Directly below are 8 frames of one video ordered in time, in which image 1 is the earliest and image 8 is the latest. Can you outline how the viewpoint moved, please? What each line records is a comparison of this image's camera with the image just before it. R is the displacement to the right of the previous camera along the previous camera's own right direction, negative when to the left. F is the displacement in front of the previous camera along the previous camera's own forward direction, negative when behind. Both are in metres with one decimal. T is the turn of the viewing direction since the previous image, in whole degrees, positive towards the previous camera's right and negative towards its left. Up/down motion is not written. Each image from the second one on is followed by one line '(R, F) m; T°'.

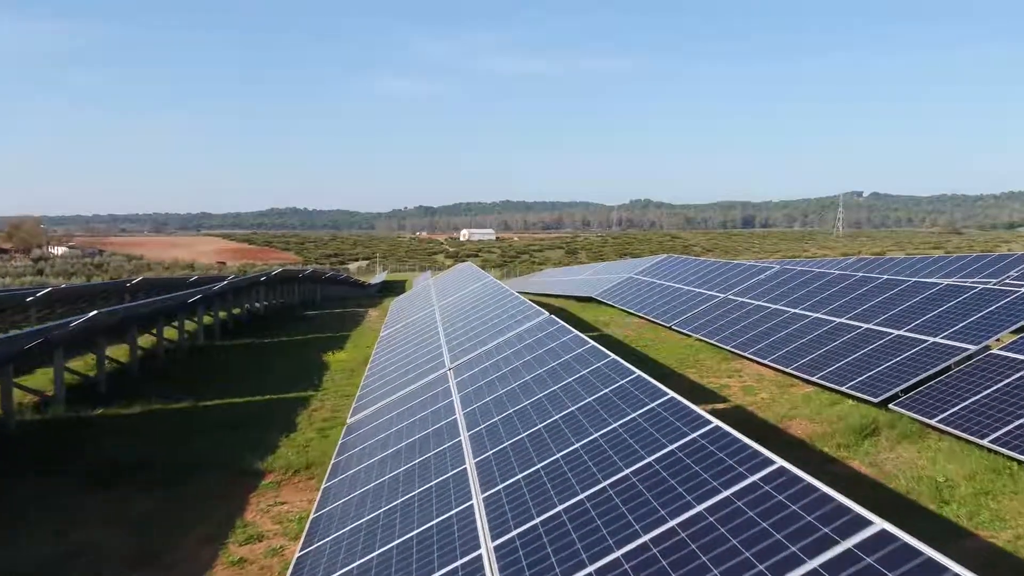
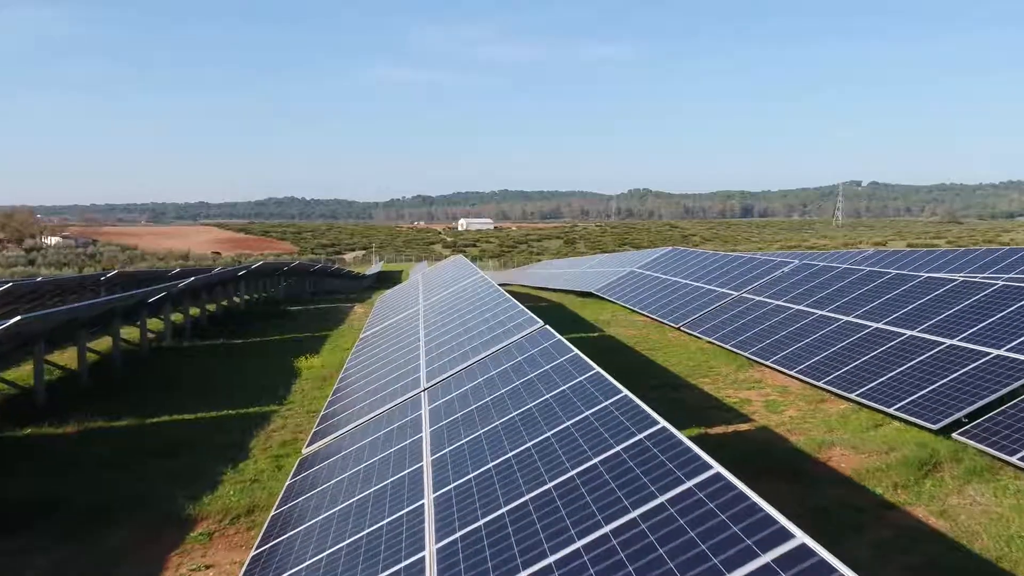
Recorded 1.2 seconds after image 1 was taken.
(+0.1, +2.1) m; 0°
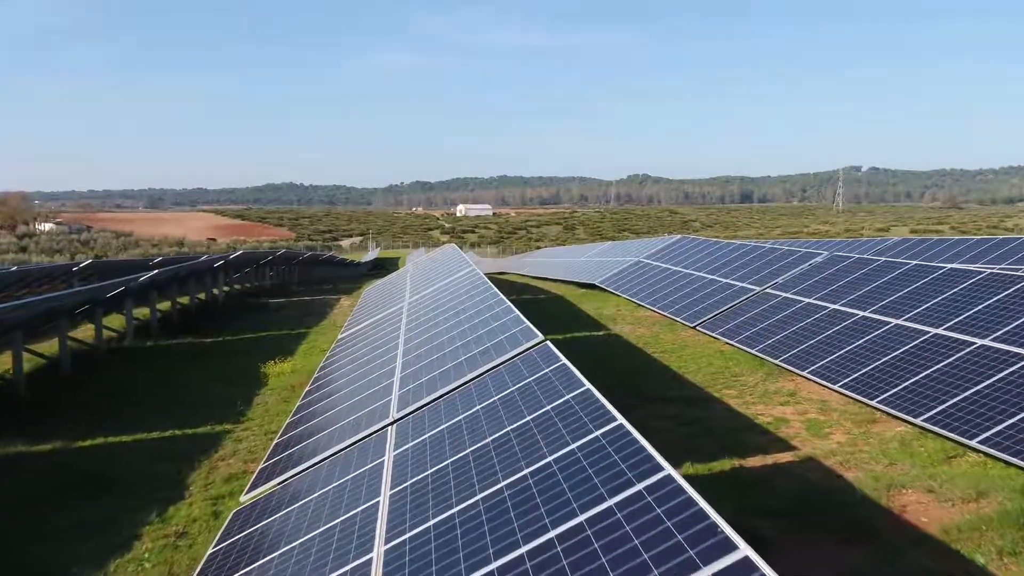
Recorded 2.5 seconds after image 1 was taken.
(+0.1, +2.2) m; 0°
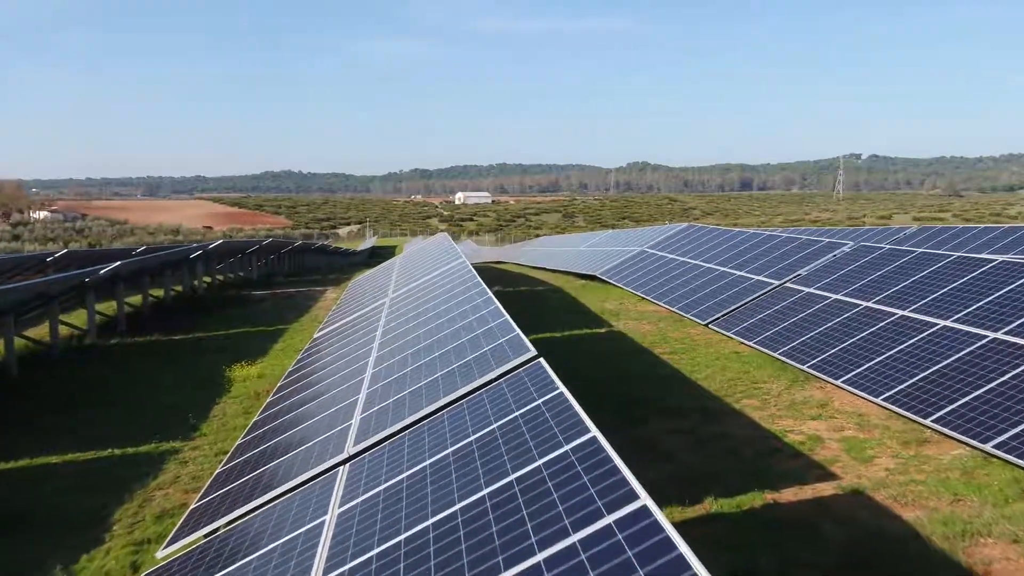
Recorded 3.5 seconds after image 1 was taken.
(+0.1, +1.7) m; 0°
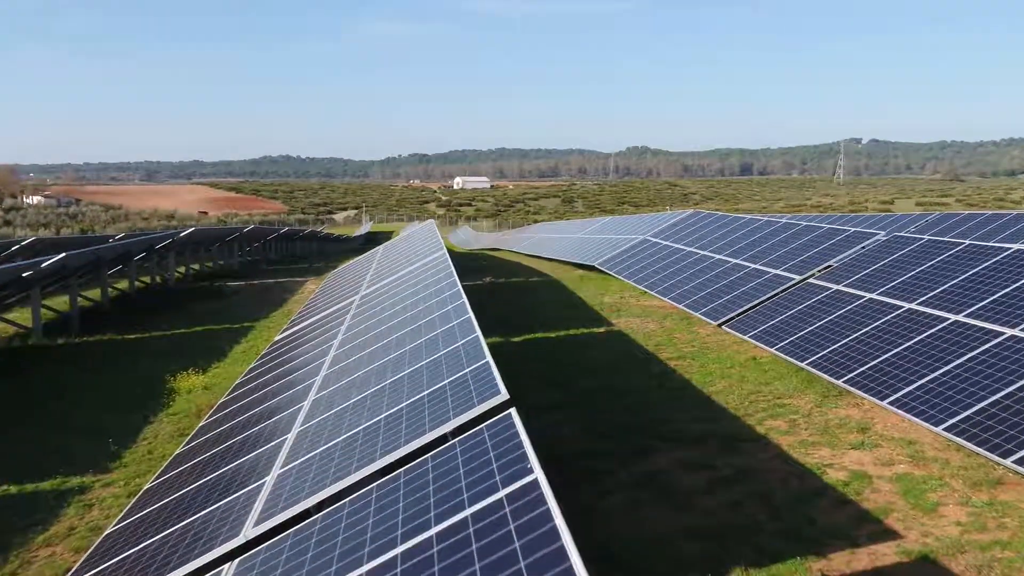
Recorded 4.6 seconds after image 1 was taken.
(+0.2, +2.0) m; 0°
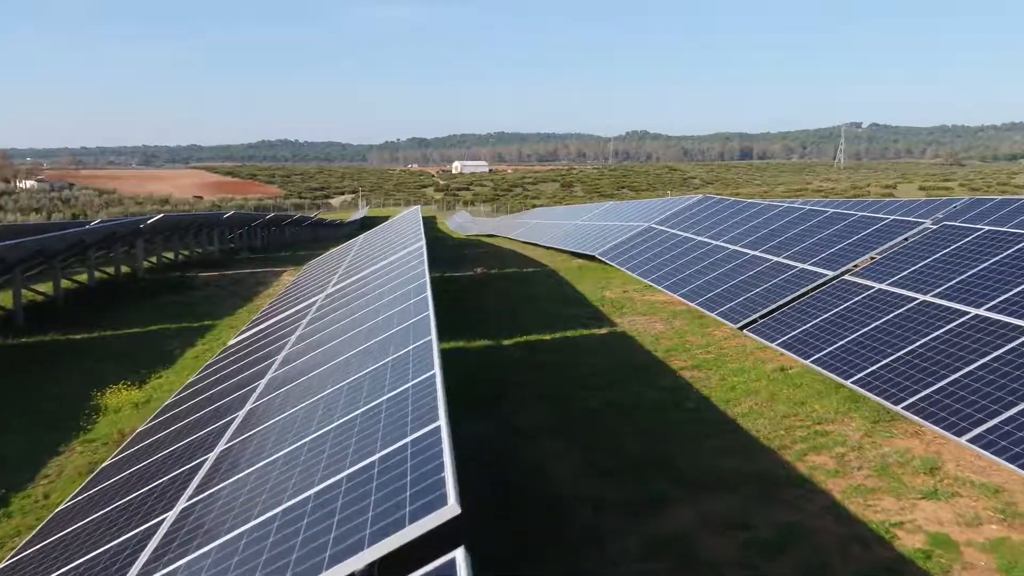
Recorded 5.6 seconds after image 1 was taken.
(+0.2, +2.0) m; 0°
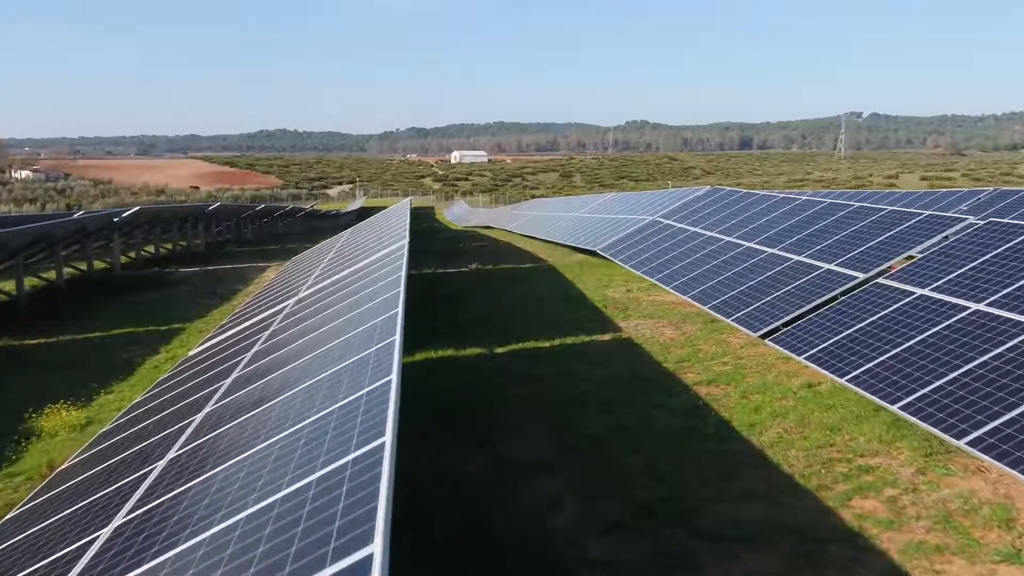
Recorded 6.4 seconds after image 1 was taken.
(+0.1, +1.4) m; 0°
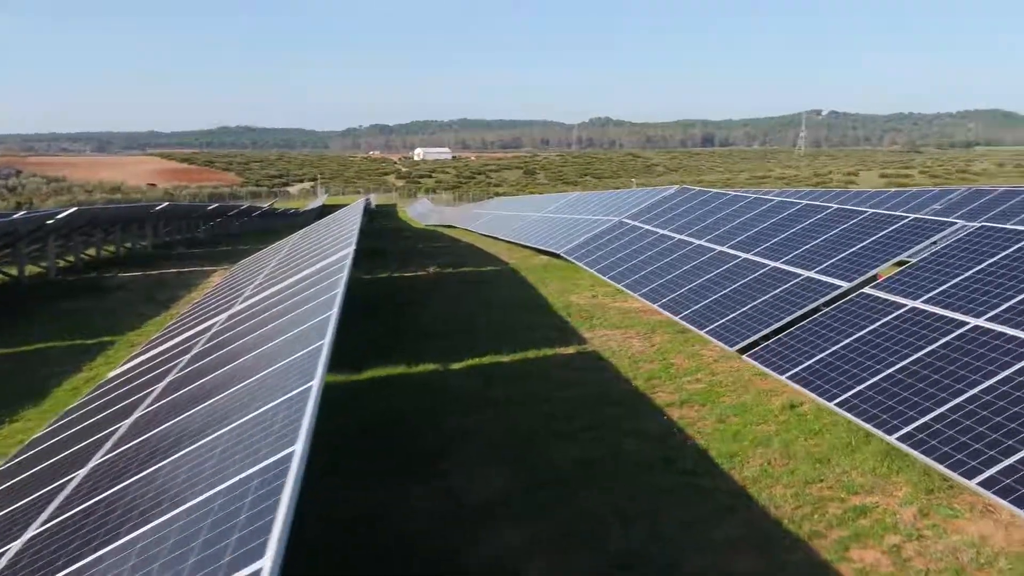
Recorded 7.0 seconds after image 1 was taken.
(+0.1, +1.0) m; +2°
